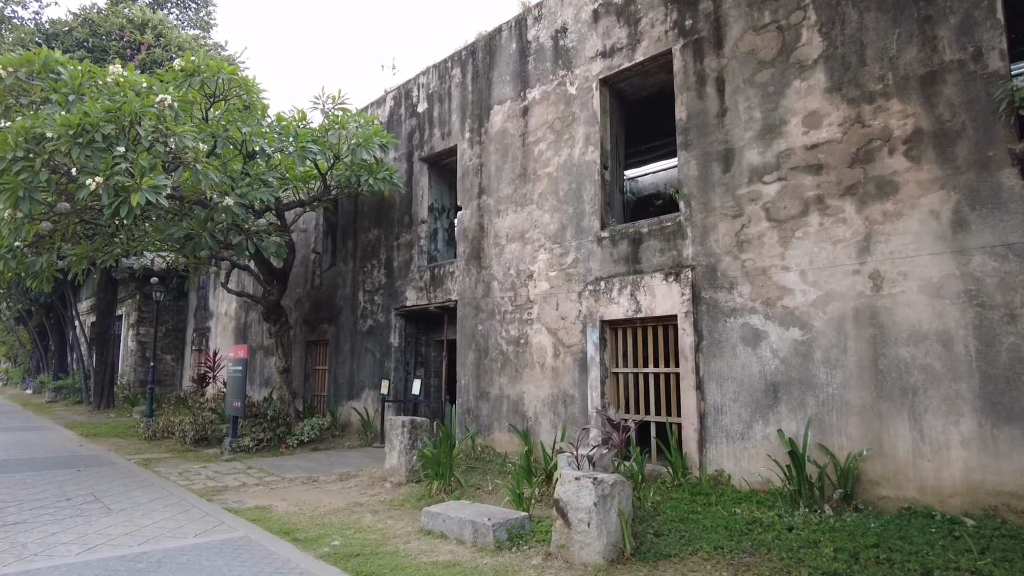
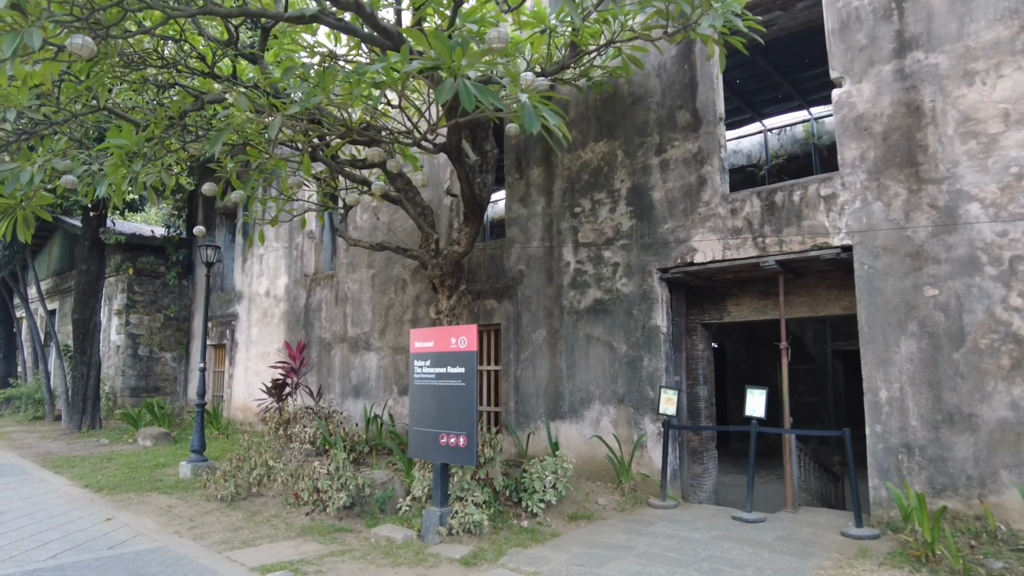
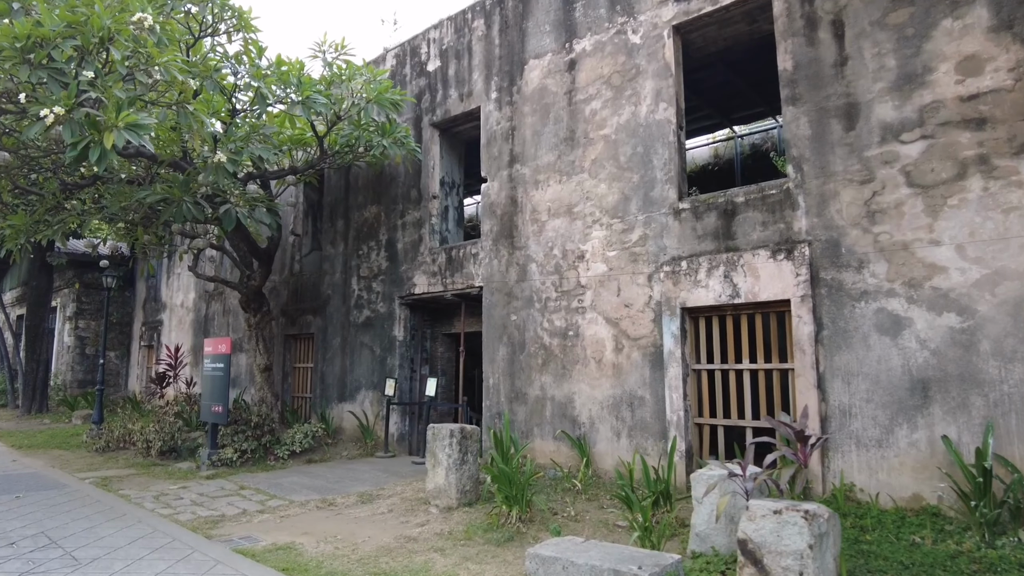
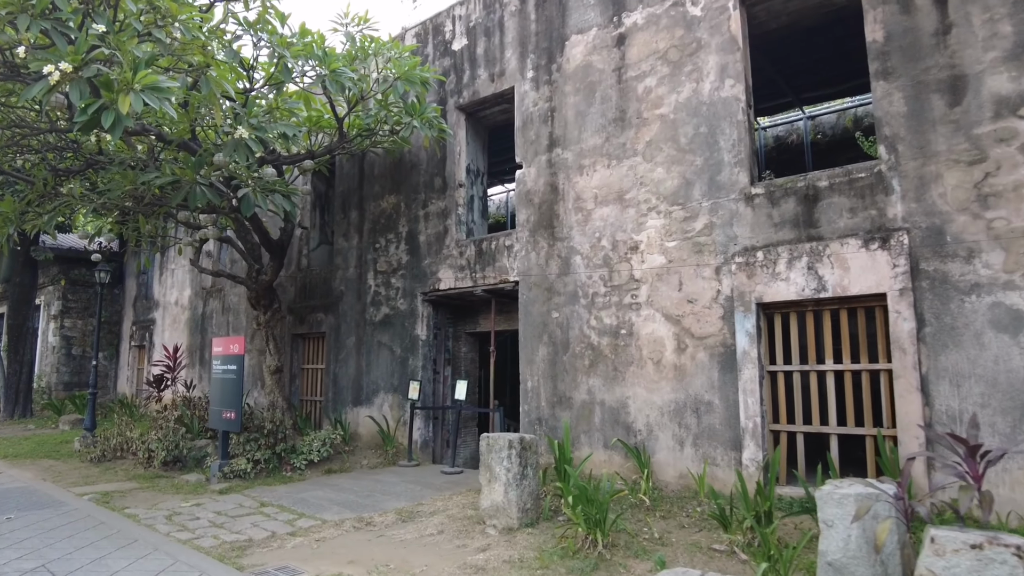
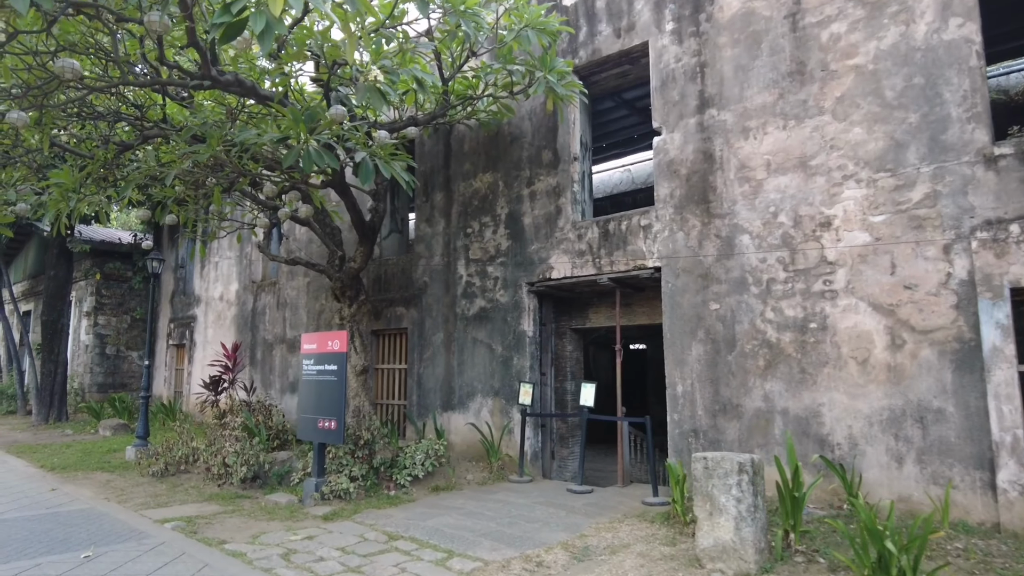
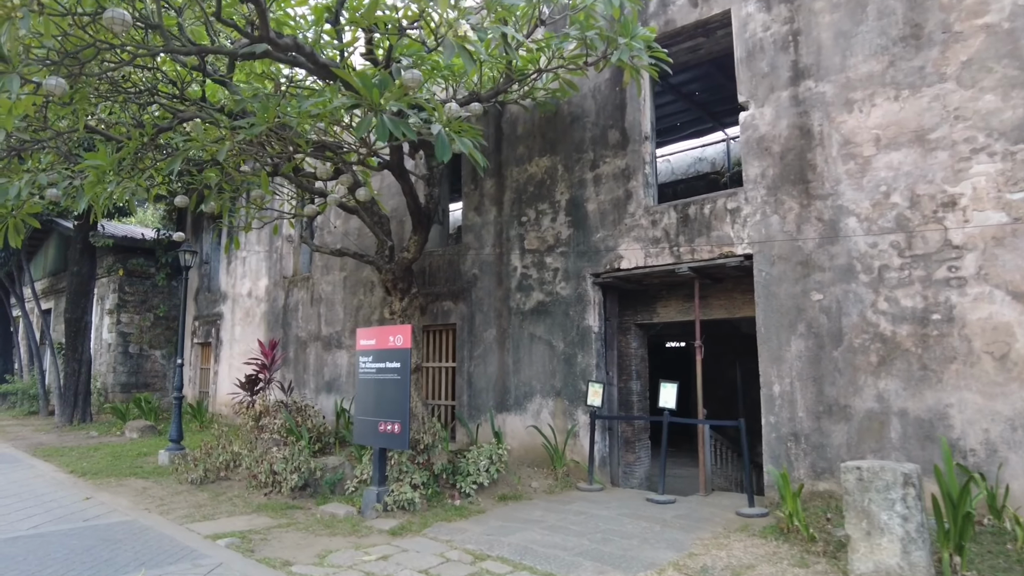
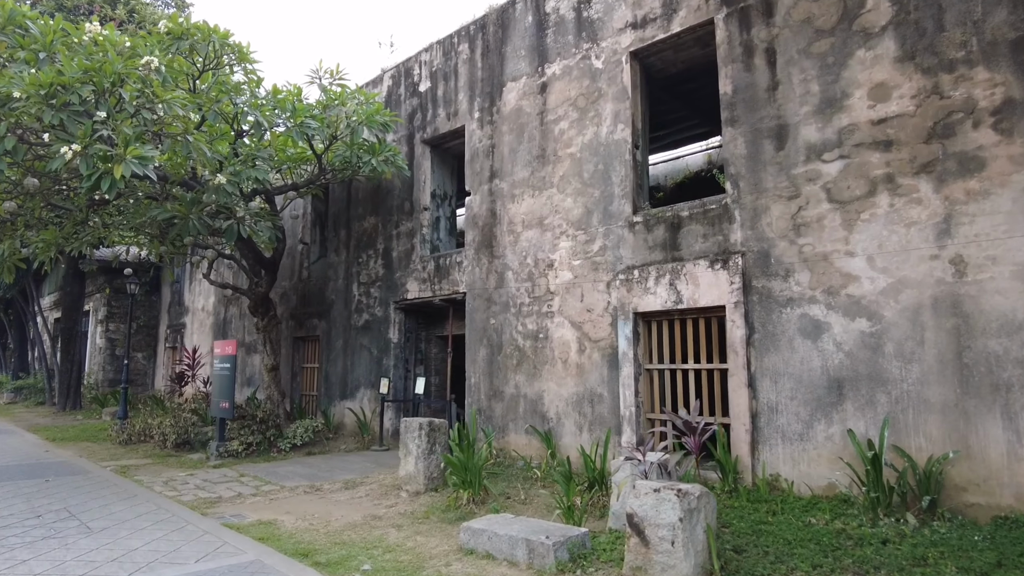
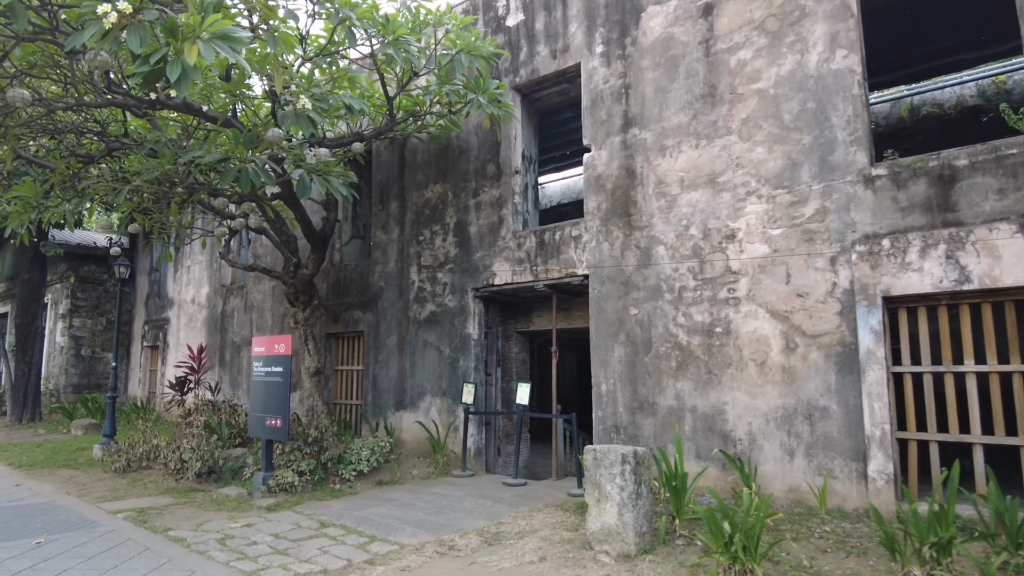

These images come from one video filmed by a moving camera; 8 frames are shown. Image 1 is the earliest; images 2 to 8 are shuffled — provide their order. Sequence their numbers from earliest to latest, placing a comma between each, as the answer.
7, 3, 4, 8, 5, 6, 2
